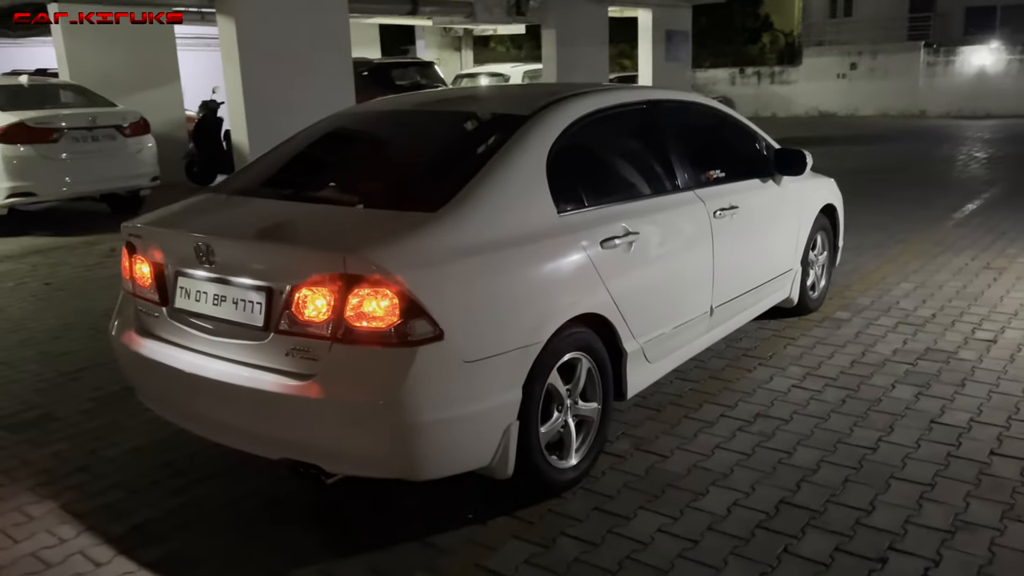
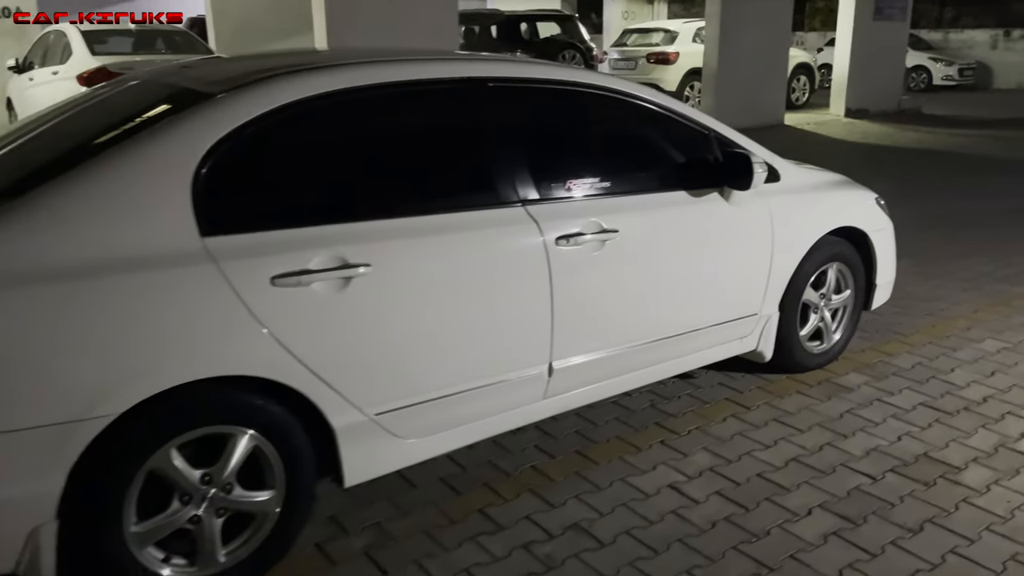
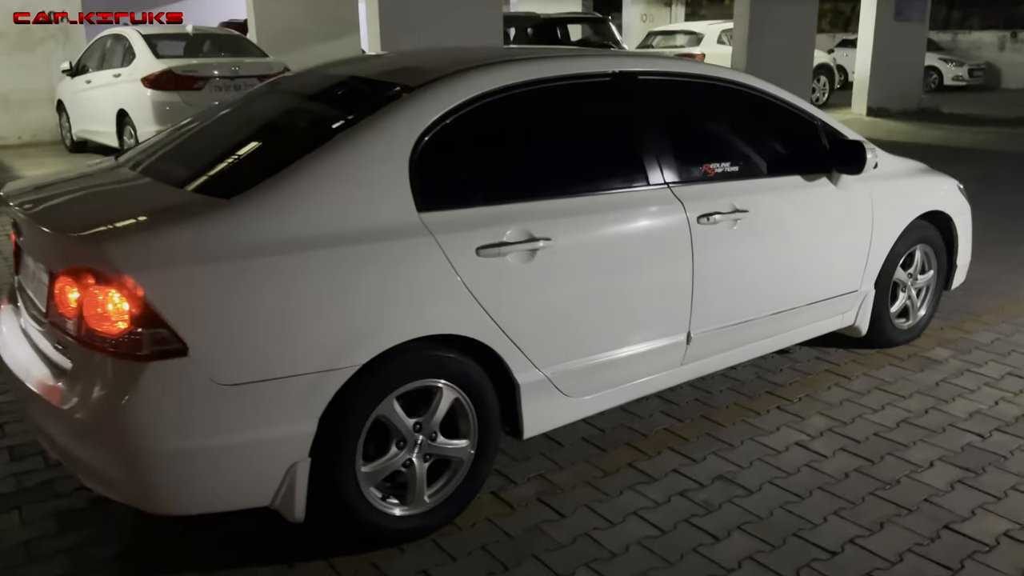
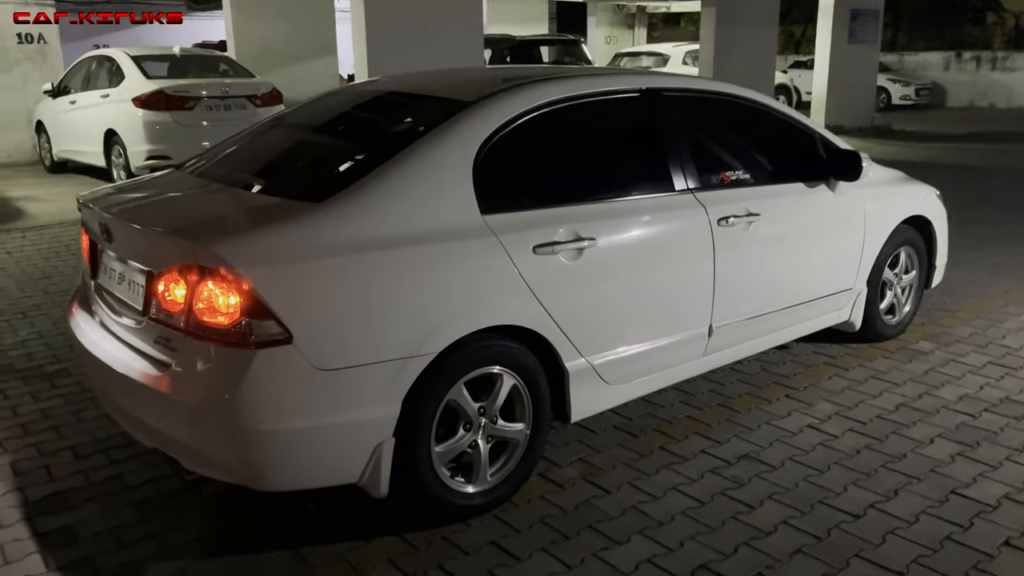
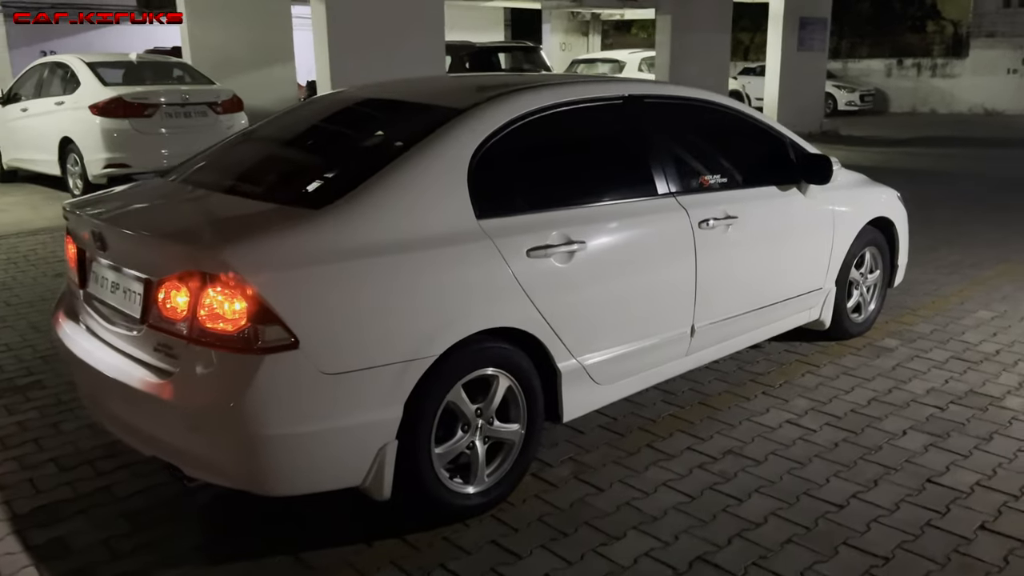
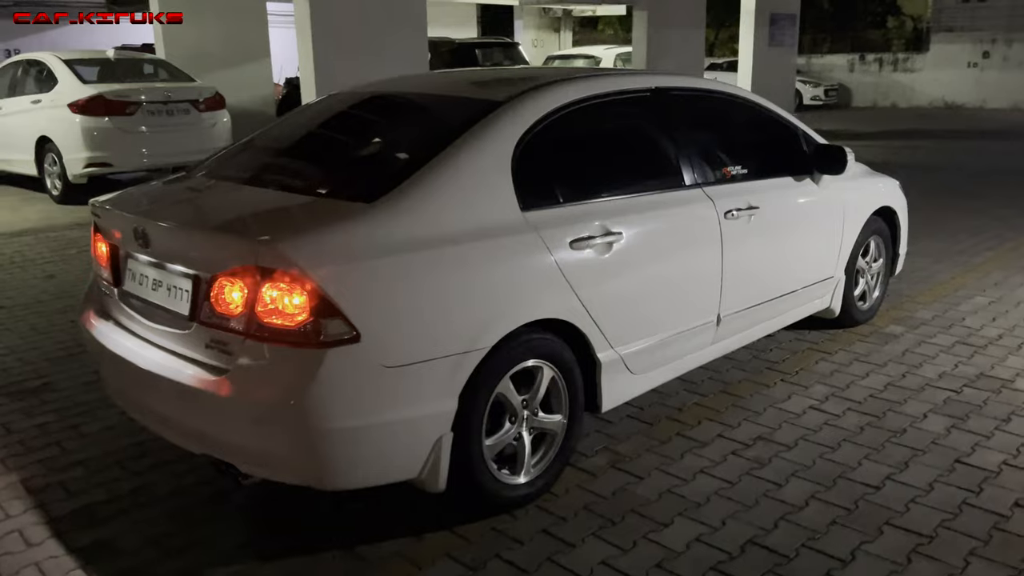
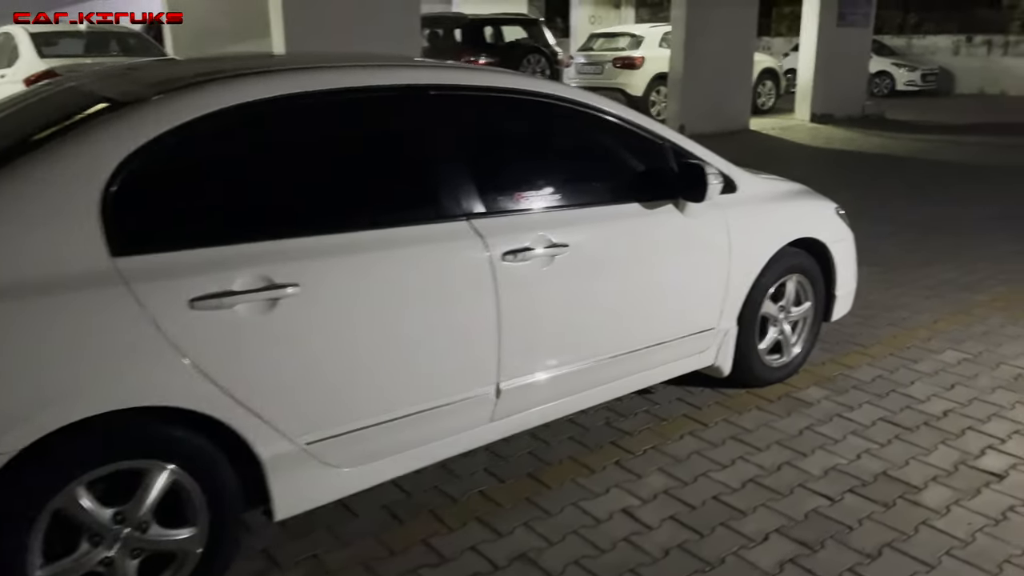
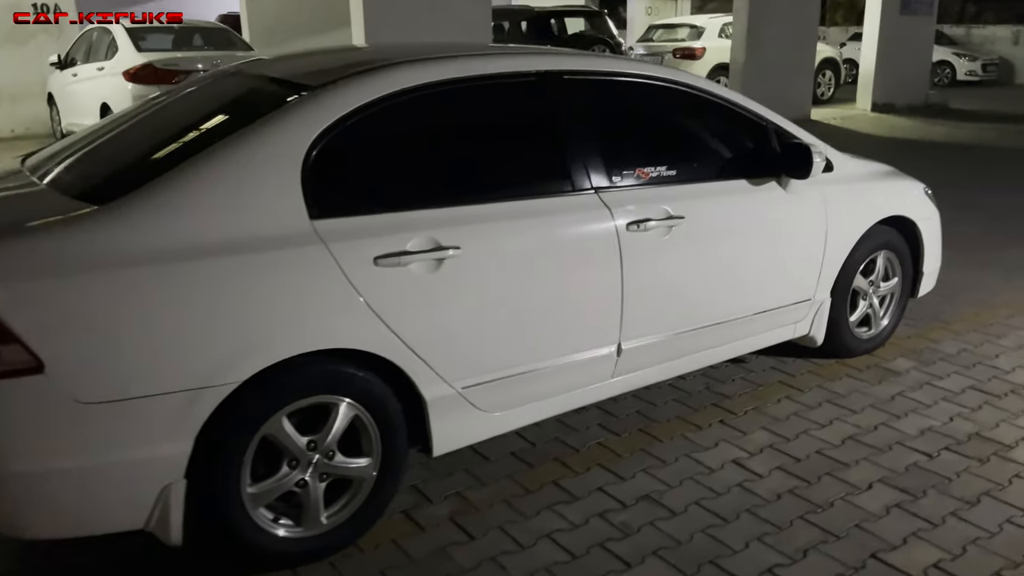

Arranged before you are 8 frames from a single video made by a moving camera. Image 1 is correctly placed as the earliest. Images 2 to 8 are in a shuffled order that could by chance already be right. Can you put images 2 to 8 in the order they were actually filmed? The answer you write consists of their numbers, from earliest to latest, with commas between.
6, 5, 4, 3, 8, 2, 7
